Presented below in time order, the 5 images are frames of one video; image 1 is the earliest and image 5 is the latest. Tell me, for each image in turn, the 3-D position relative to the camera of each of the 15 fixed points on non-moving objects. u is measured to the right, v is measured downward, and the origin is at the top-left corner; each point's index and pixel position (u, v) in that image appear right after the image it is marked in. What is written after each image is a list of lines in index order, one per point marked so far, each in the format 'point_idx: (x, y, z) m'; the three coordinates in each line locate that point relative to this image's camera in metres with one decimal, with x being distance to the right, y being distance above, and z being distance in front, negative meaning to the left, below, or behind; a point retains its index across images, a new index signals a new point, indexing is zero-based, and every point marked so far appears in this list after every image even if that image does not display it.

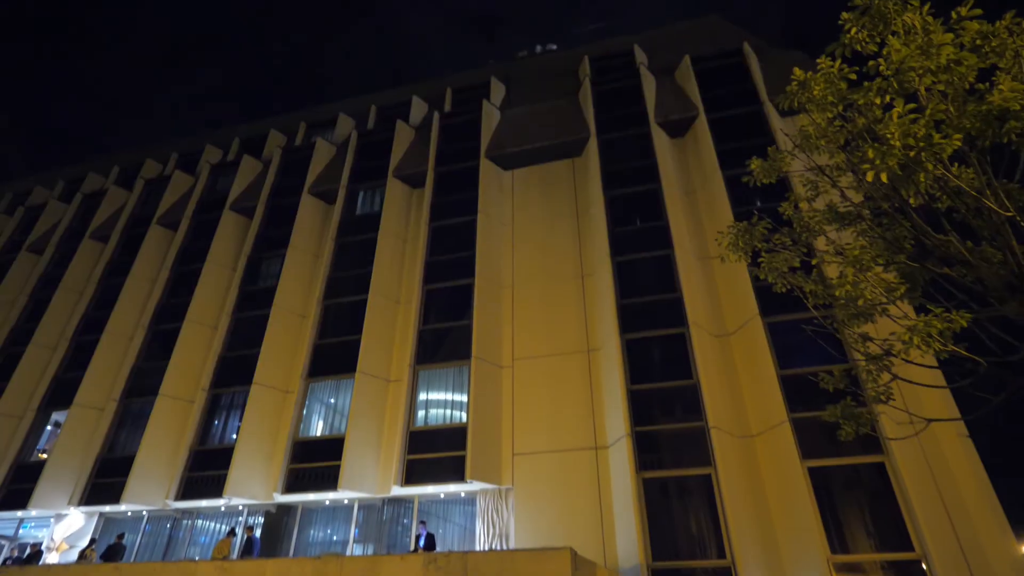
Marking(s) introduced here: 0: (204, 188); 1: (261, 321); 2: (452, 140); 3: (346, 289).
0: (-9.6, +3.1, +18.9) m
1: (-6.3, -0.8, +15.2) m
2: (-1.8, +4.4, +18.0) m
3: (-4.2, 0.0, +15.4) m
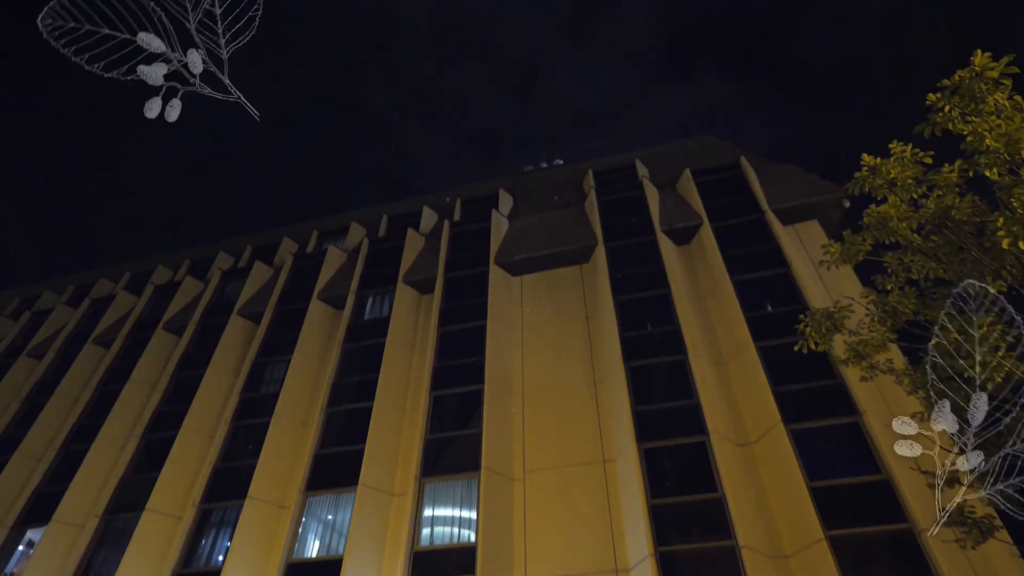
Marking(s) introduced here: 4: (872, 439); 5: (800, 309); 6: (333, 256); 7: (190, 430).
0: (-9.3, -0.2, +18.9) m
1: (-6.1, -3.4, +14.6) m
2: (-1.5, +1.2, +18.3) m
3: (-4.0, -2.7, +14.9) m
4: (+6.7, -2.8, +11.2) m
5: (+6.5, -0.5, +13.6) m
6: (-5.5, +1.0, +18.7) m
7: (-7.8, -3.4, +14.6) m
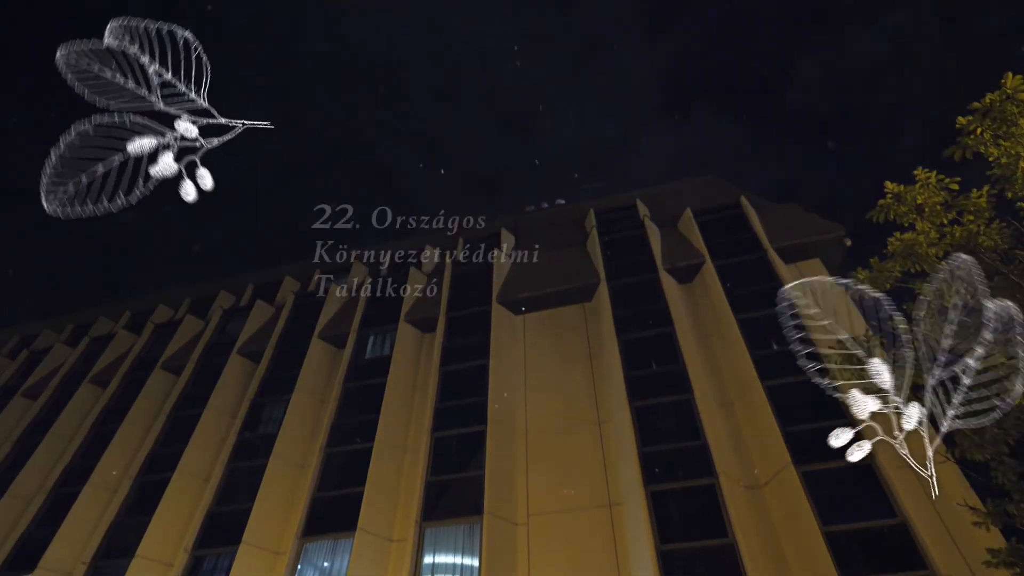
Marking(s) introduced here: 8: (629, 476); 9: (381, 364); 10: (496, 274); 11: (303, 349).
0: (-9.2, -1.4, +18.8) m
1: (-6.0, -4.3, +14.3) m
2: (-1.5, 0.0, +18.3) m
3: (-3.9, -3.6, +14.6) m
4: (+6.7, -3.5, +10.9) m
5: (+6.5, -1.3, +13.5) m
6: (-5.4, -0.2, +18.6) m
7: (-7.7, -4.3, +14.2) m
8: (+2.3, -3.7, +12.0) m
9: (-3.5, -2.0, +16.3) m
10: (-0.5, +0.4, +17.7) m
11: (-6.0, -1.8, +17.5) m
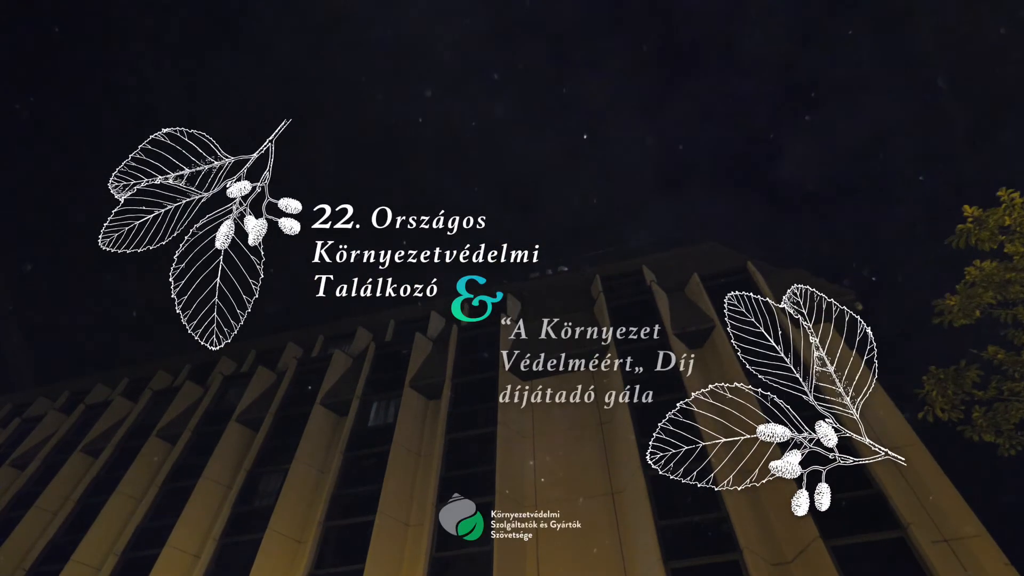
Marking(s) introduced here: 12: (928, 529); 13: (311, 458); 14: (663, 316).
0: (-9.0, -3.3, +18.3) m
1: (-5.8, -5.8, +13.5) m
2: (-1.3, -1.9, +18.0) m
3: (-3.7, -5.1, +13.9) m
4: (+6.9, -4.5, +10.2) m
5: (+6.7, -2.7, +13.0) m
6: (-5.2, -2.2, +18.3) m
7: (-7.5, -5.8, +13.5) m
8: (+2.5, -4.9, +11.3) m
9: (-3.3, -3.7, +15.8) m
10: (-0.3, -1.5, +17.5) m
11: (-5.8, -3.6, +17.0) m
12: (+7.4, -4.3, +10.8) m
13: (-5.0, -4.3, +15.3) m
14: (+4.1, -0.8, +16.7) m
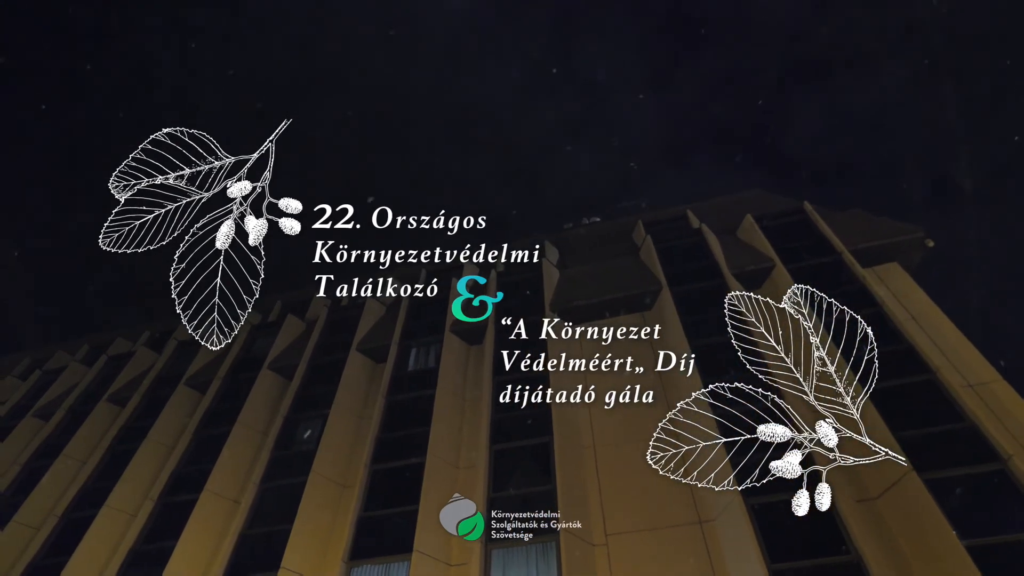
0: (-7.9, -1.8, +17.6) m
1: (-4.6, -4.3, +12.8) m
2: (-0.1, -0.3, +17.2) m
3: (-2.6, -3.6, +13.2) m
4: (+8.1, -3.1, +9.5) m
5: (+7.9, -1.2, +12.2) m
6: (-4.1, -0.6, +17.5) m
7: (-6.3, -4.3, +12.8) m
8: (+3.7, -3.5, +10.6) m
9: (-2.2, -2.2, +15.0) m
10: (+0.9, +0.1, +16.7) m
11: (-4.7, -2.0, +16.3) m
12: (+8.6, -2.8, +10.0) m
13: (-3.9, -2.8, +14.5) m
14: (+5.3, +0.8, +15.9) m
